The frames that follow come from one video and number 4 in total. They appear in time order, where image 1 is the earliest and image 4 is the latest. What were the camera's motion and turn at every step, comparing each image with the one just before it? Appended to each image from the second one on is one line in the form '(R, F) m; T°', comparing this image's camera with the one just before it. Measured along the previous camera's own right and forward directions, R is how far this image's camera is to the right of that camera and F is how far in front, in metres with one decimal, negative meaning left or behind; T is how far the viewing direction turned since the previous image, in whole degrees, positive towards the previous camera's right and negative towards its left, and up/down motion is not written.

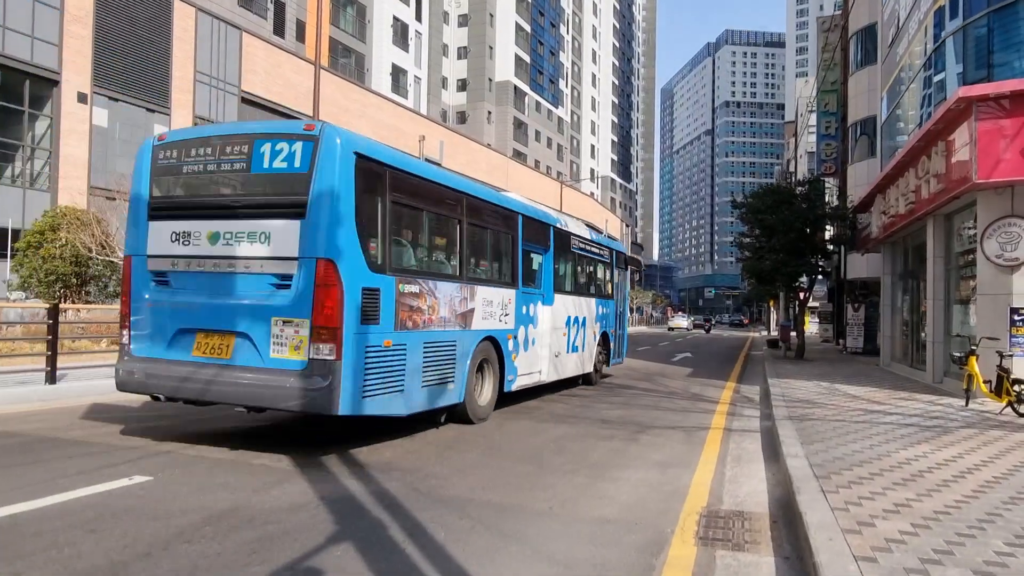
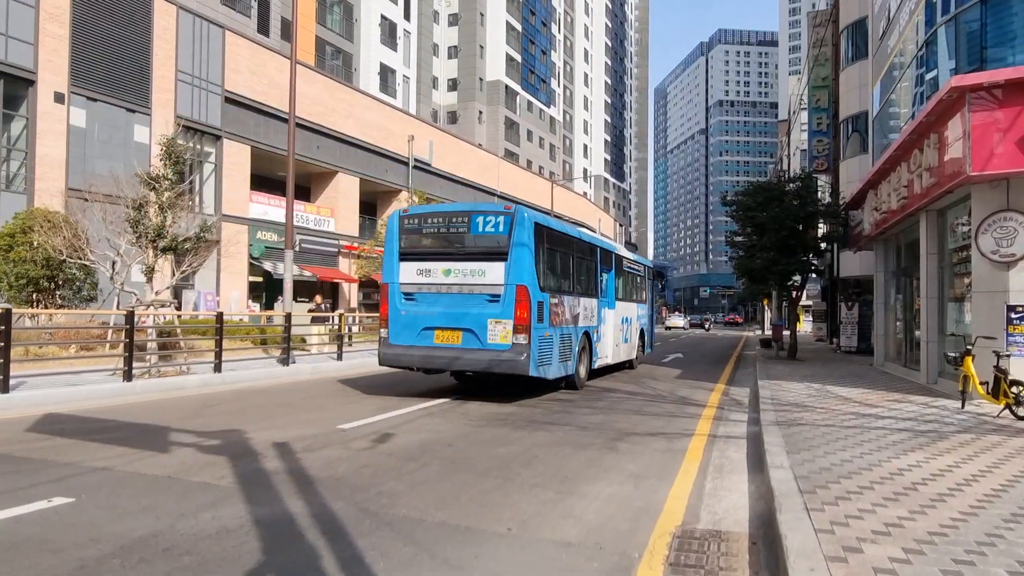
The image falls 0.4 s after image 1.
(+0.2, +0.4) m; 0°
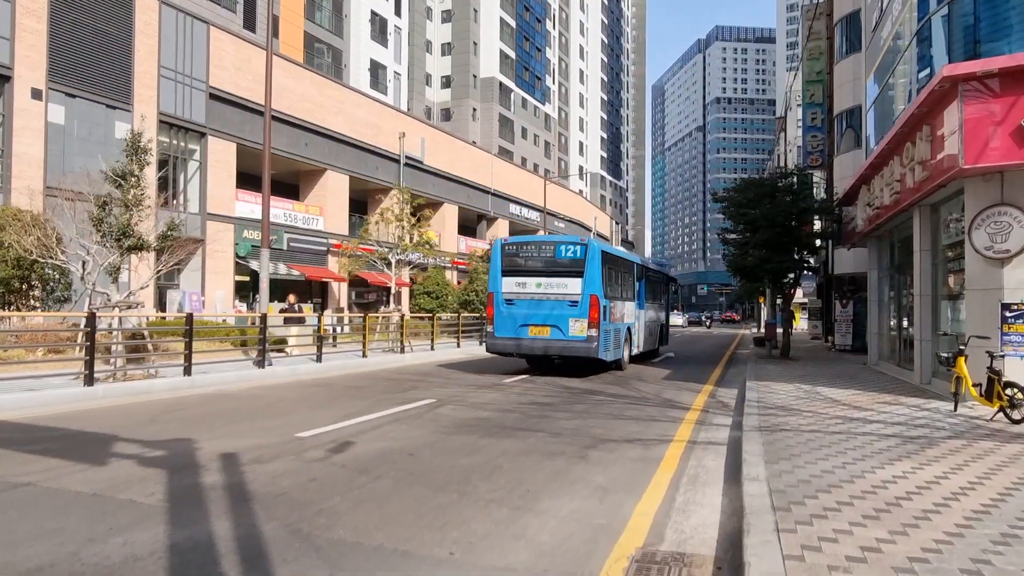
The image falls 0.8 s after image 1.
(+0.3, +0.4) m; 0°
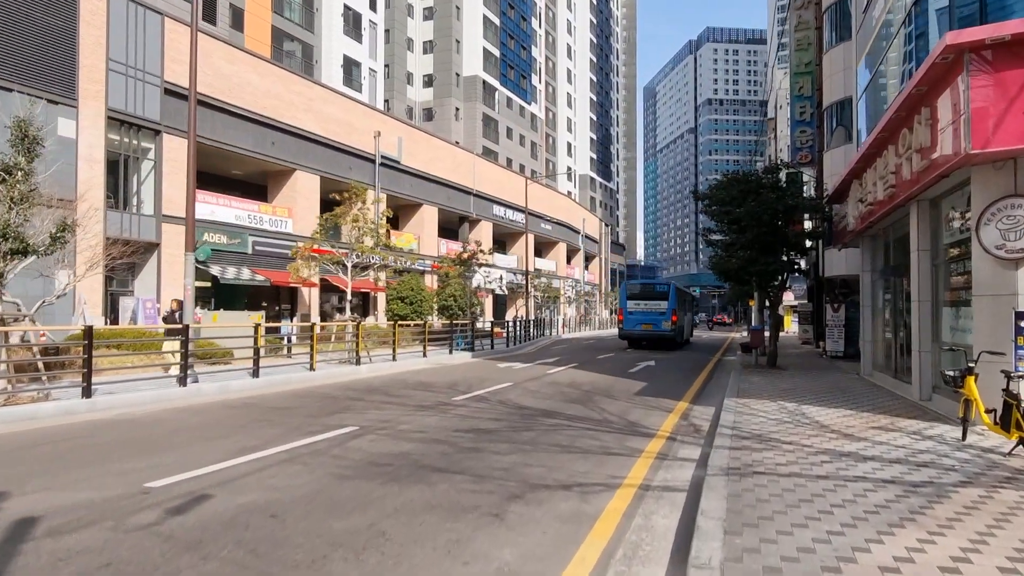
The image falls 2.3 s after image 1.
(+0.7, +1.4) m; 0°
